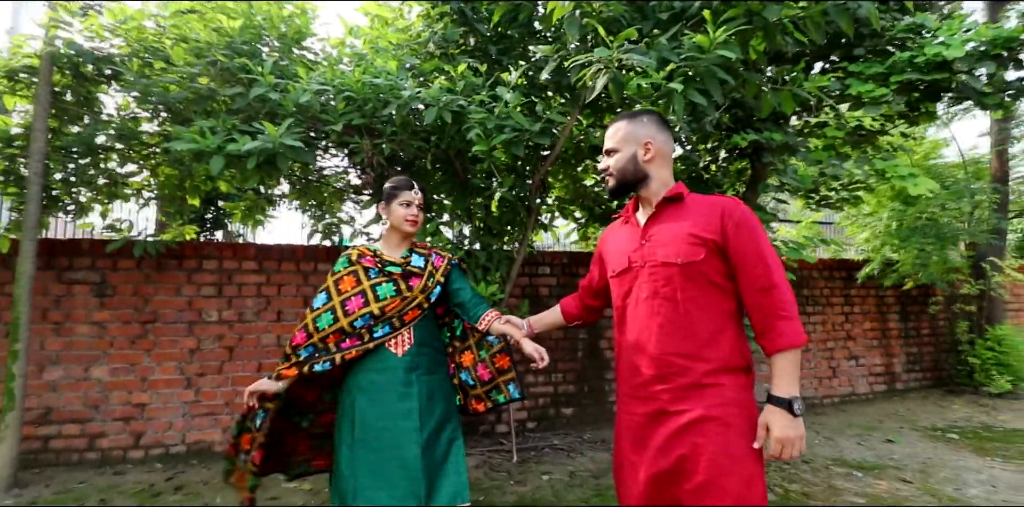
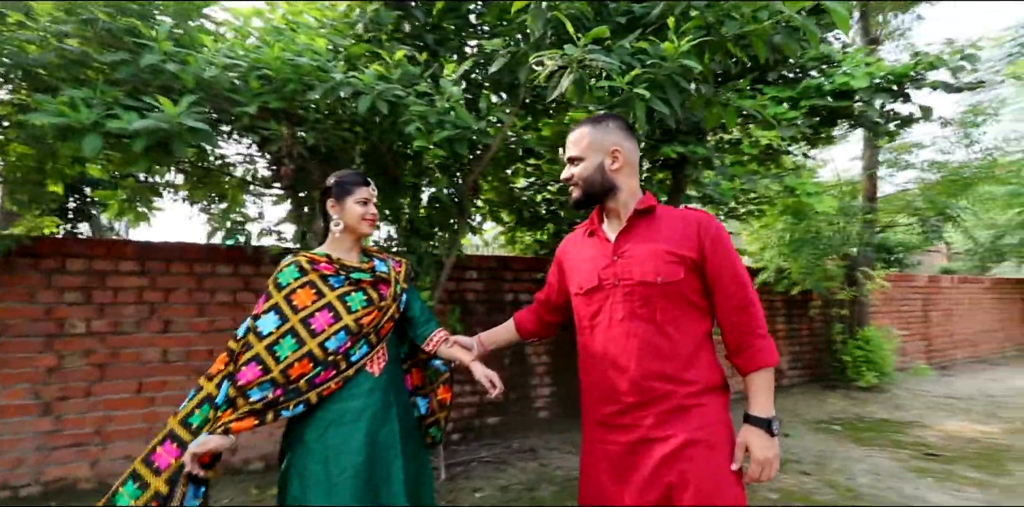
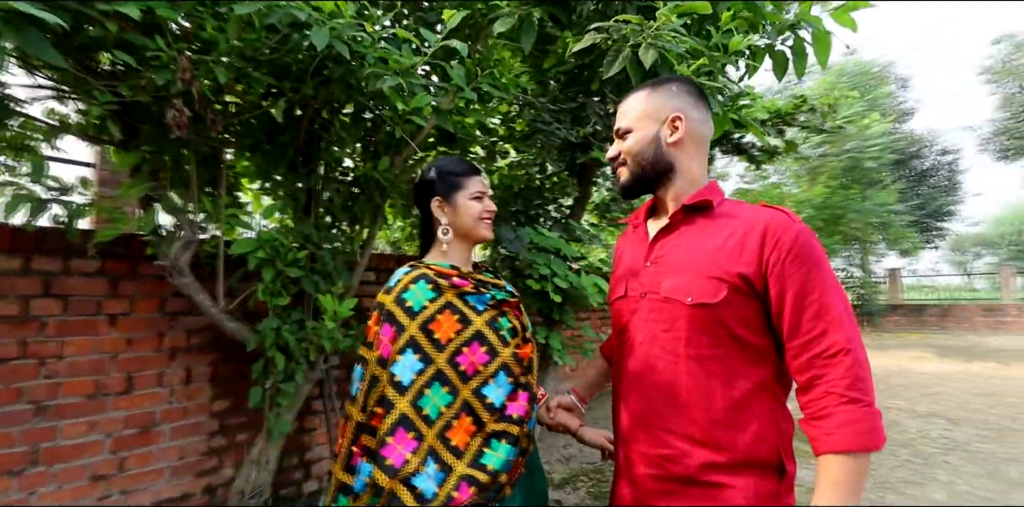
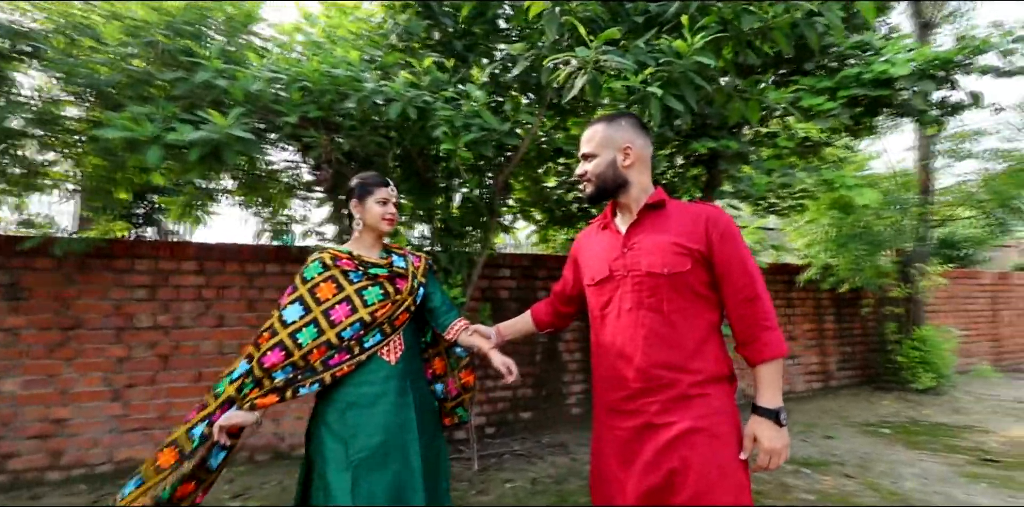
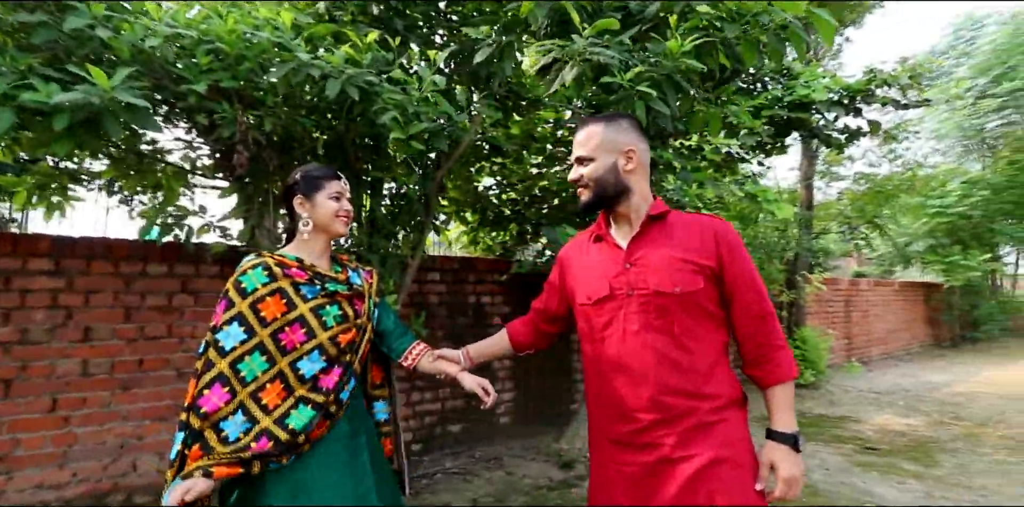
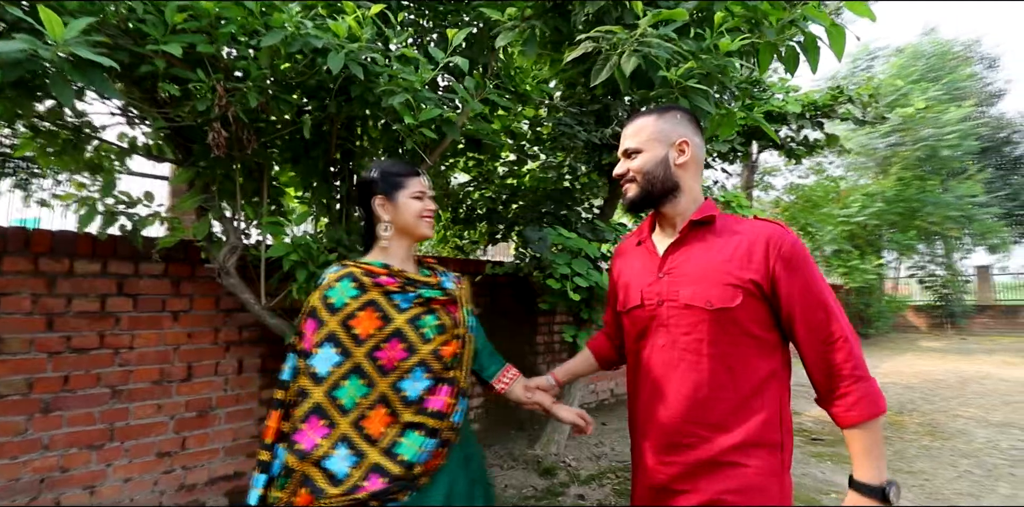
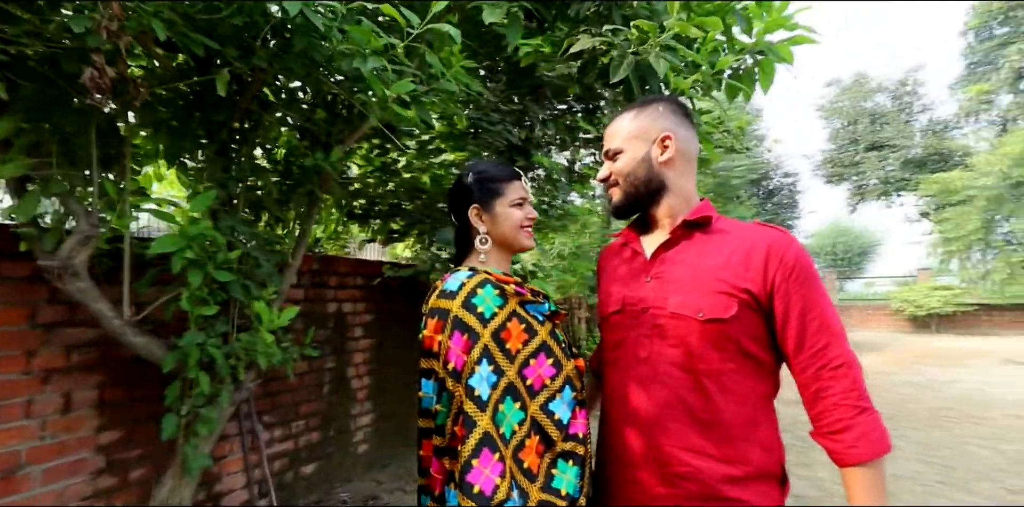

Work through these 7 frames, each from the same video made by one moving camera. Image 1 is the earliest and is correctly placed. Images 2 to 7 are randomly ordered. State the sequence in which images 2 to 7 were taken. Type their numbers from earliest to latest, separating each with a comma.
4, 2, 5, 6, 3, 7
